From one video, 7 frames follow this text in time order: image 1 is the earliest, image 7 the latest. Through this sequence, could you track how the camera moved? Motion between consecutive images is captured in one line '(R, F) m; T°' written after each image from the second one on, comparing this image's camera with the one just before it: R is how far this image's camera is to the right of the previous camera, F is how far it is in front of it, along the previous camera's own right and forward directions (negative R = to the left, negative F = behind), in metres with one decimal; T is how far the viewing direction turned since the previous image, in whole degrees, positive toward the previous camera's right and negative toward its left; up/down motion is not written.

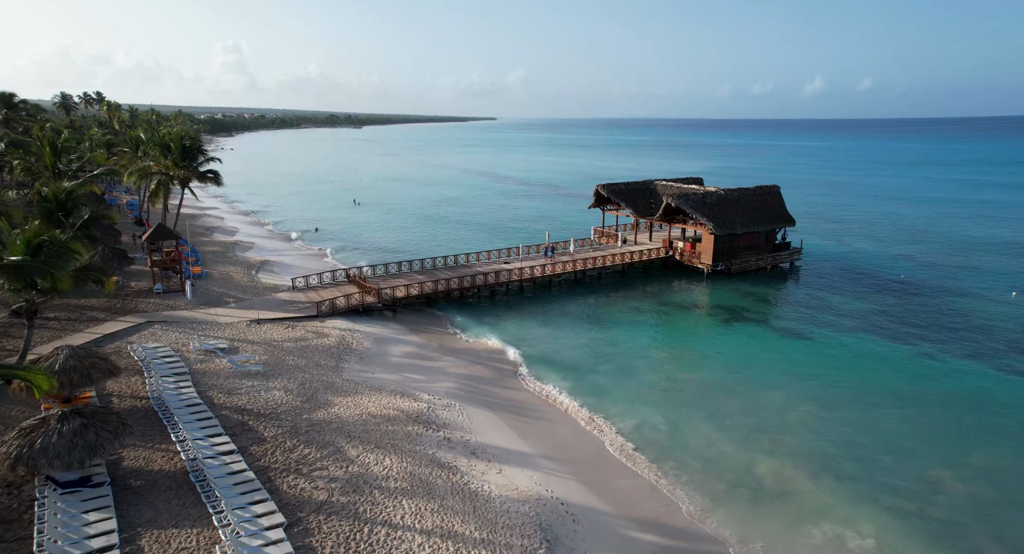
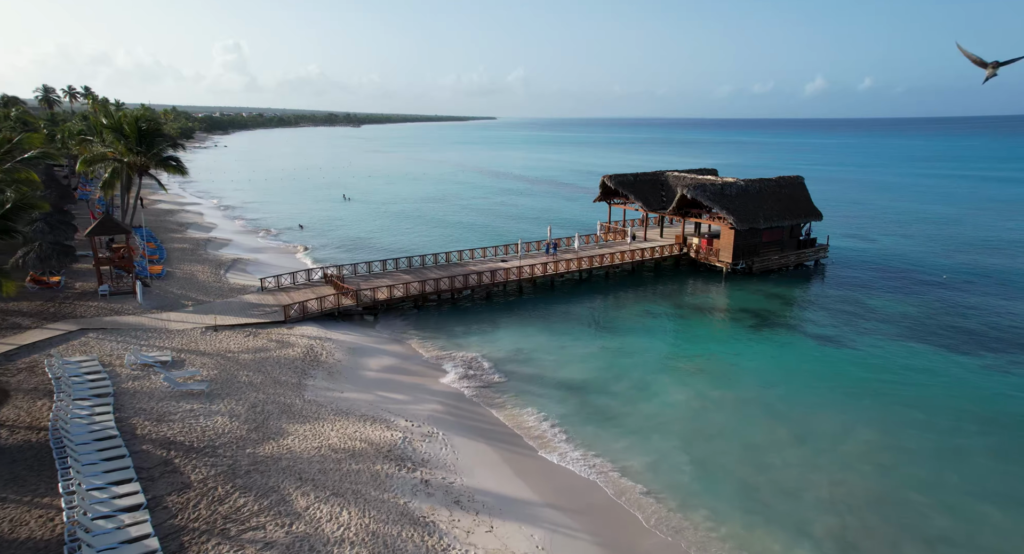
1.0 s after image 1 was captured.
(+0.1, +3.9) m; 0°
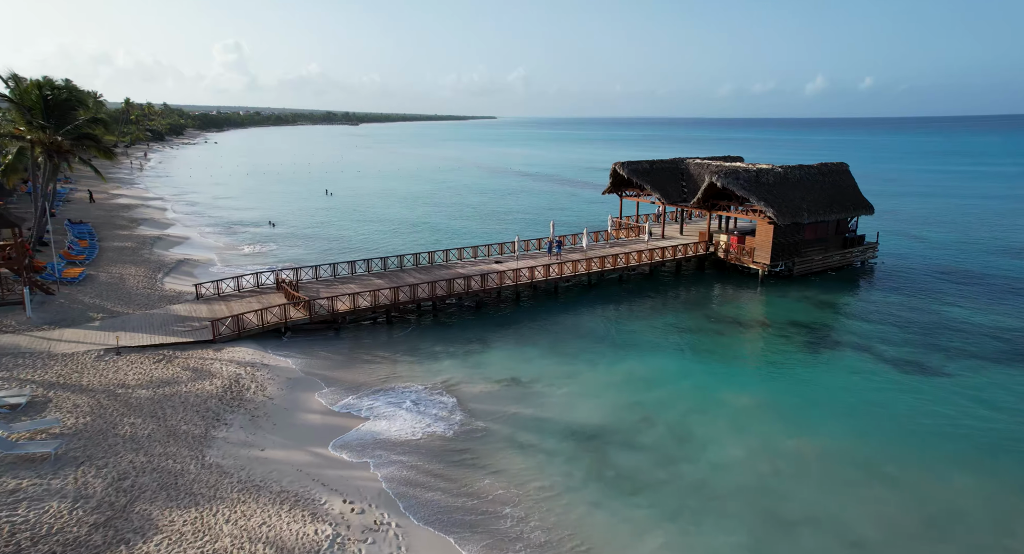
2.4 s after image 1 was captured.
(+0.2, +5.8) m; 0°
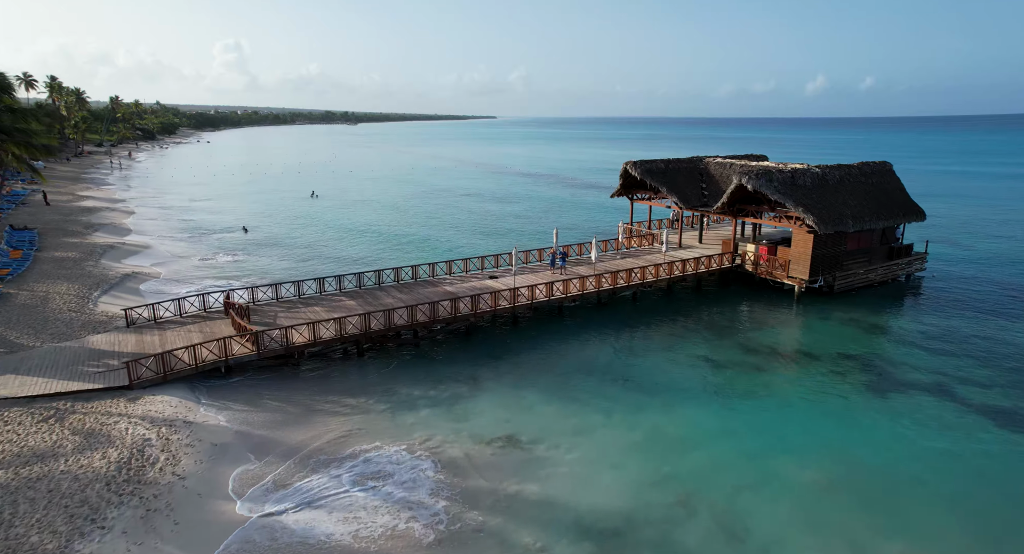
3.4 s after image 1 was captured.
(+0.1, +4.3) m; 0°
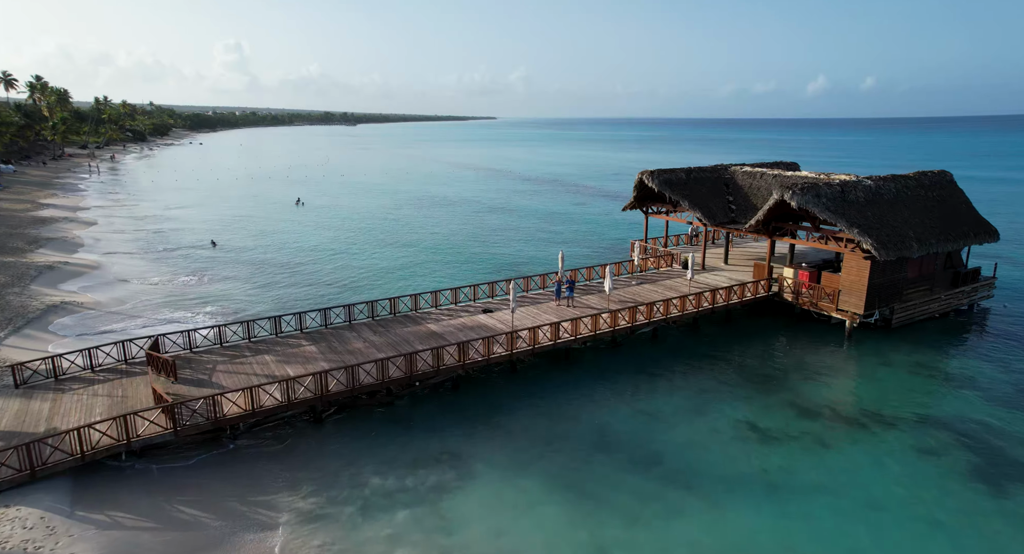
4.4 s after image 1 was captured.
(+0.1, +4.3) m; 0°
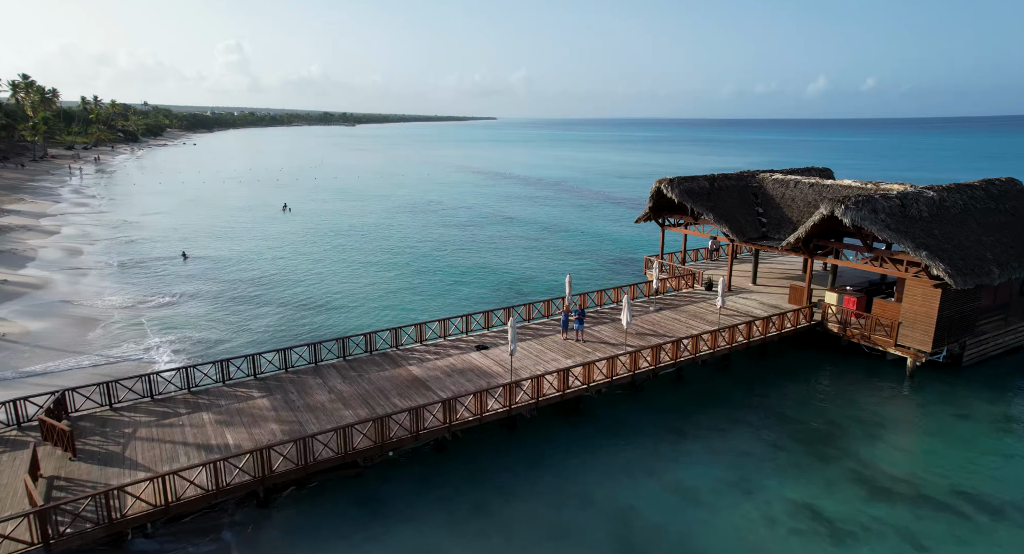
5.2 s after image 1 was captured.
(0.0, +3.6) m; 0°
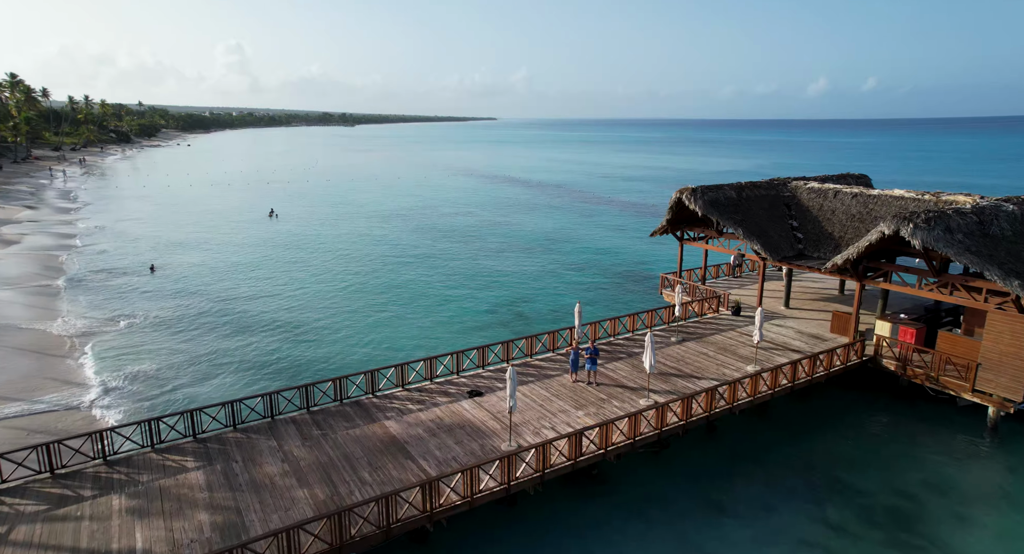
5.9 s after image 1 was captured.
(0.0, +3.3) m; 0°
